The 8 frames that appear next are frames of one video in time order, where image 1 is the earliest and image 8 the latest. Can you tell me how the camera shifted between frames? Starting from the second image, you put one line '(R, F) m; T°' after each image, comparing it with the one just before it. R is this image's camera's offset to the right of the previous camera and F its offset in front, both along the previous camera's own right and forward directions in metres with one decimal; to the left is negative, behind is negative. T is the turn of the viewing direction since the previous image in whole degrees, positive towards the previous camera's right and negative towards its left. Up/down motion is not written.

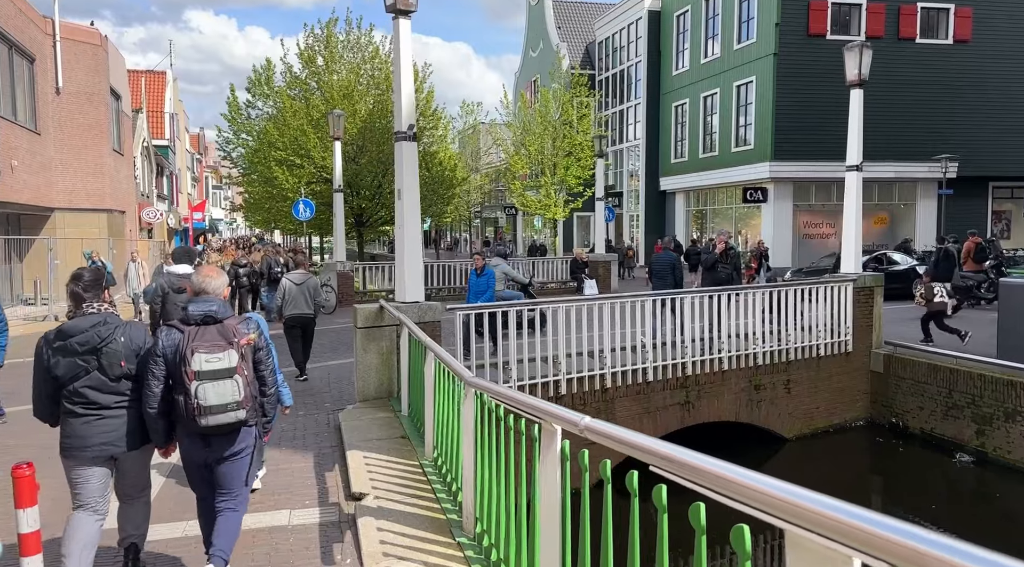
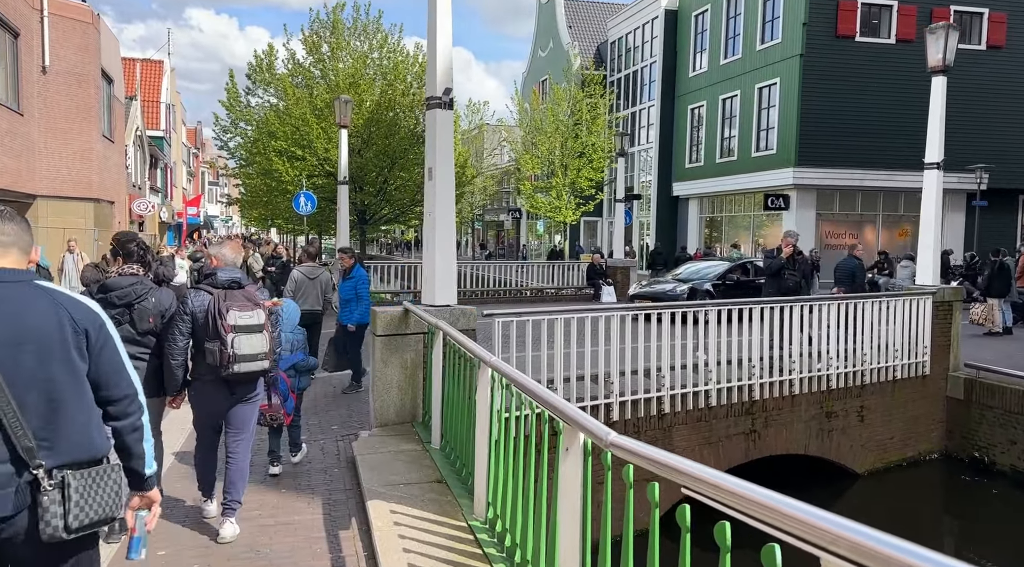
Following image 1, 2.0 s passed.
(-0.5, +1.4) m; 0°
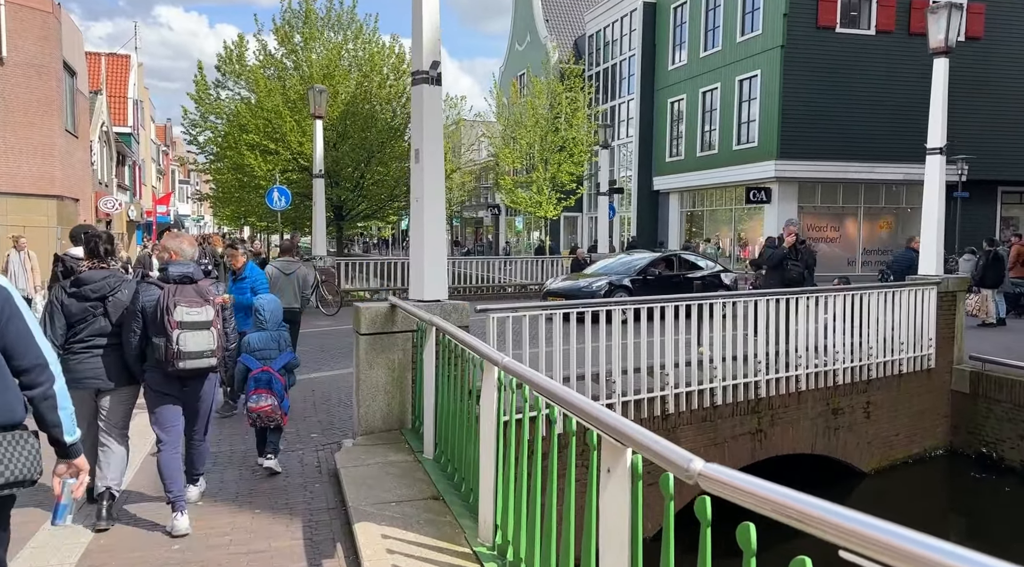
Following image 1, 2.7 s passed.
(-0.2, +0.5) m; +2°
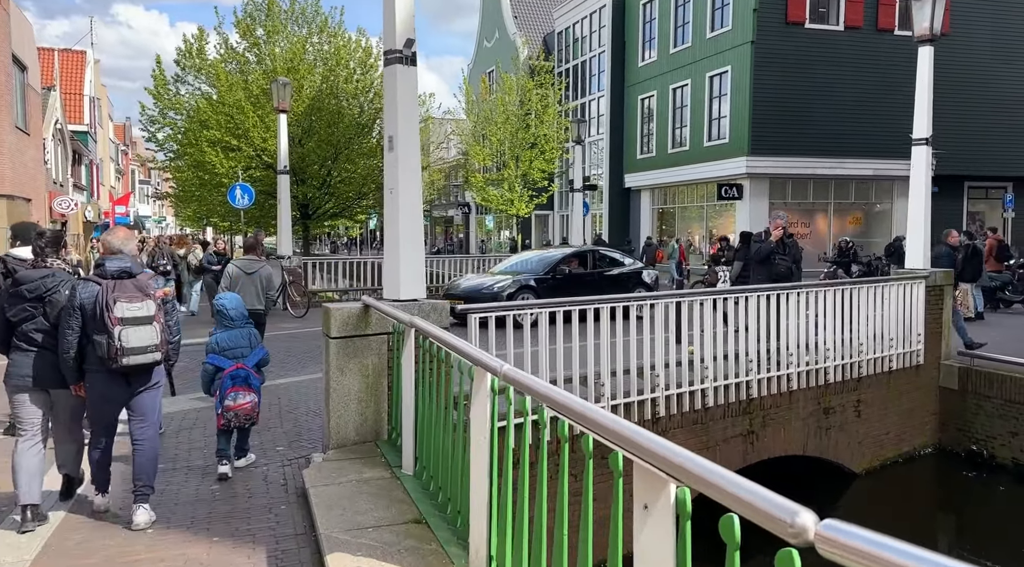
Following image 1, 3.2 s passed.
(-0.1, +0.4) m; +2°
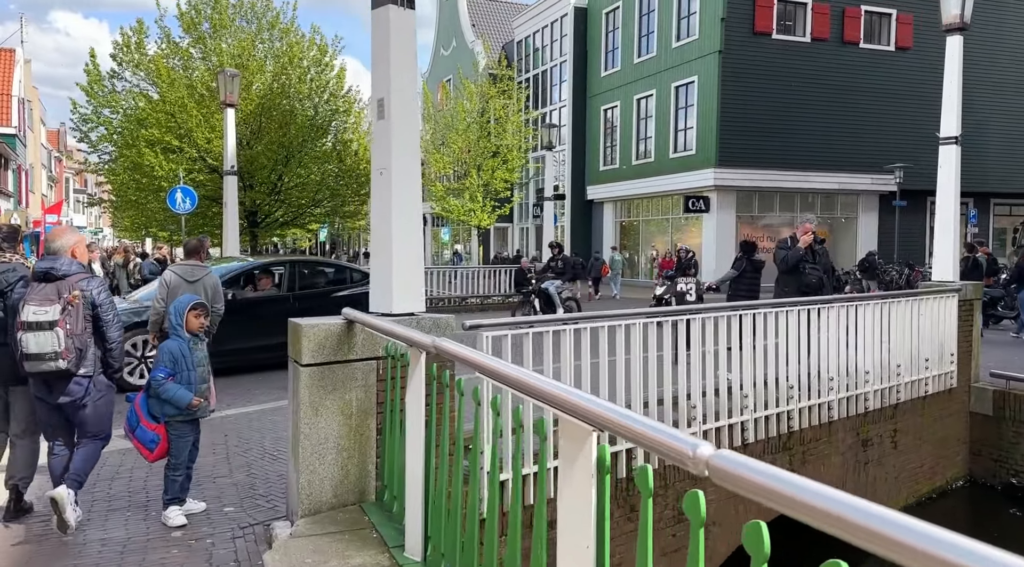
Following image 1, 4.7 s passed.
(-0.4, +1.2) m; +4°
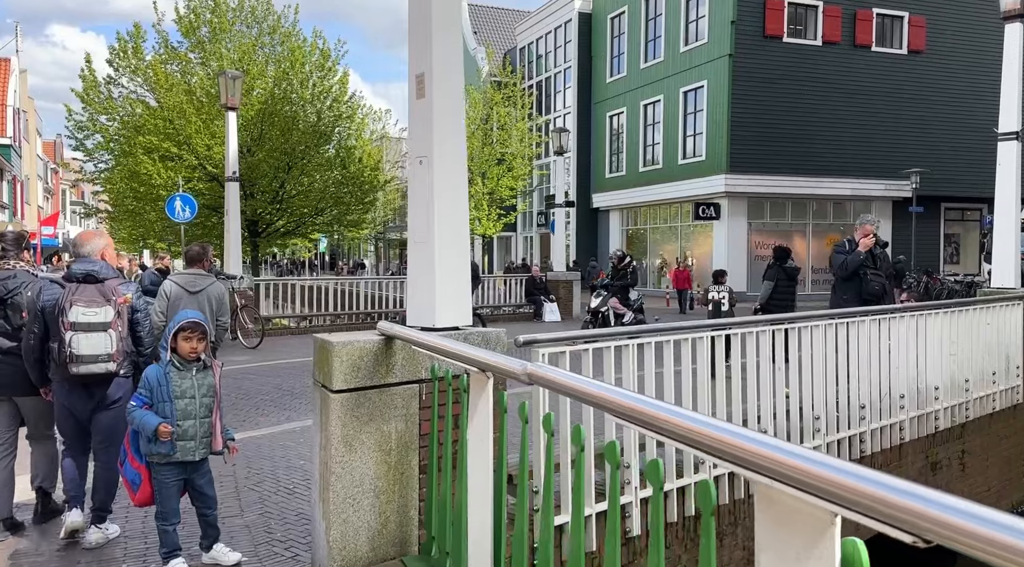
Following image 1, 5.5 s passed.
(-0.3, +0.6) m; 0°
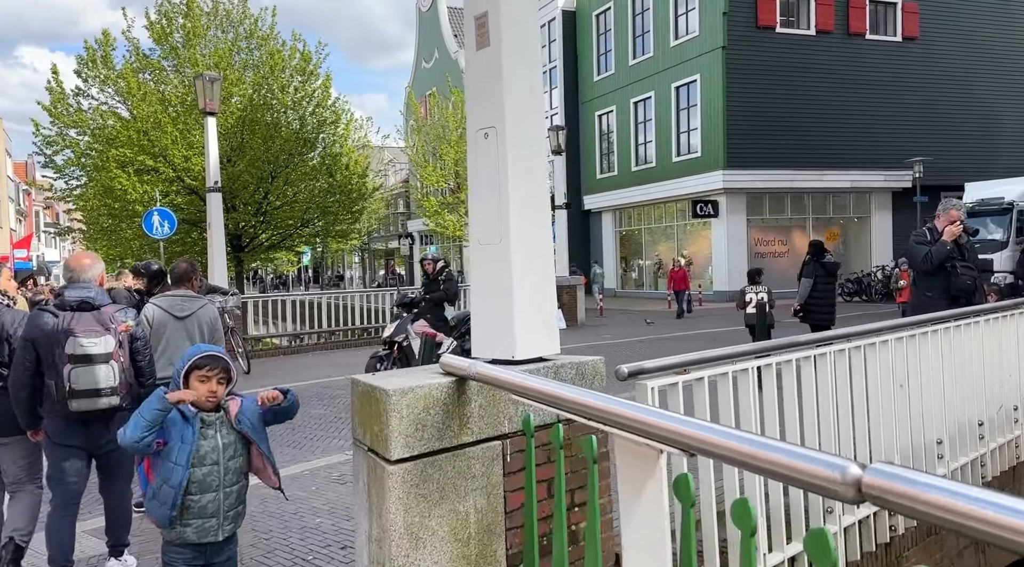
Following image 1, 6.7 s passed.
(-0.4, +0.9) m; +1°
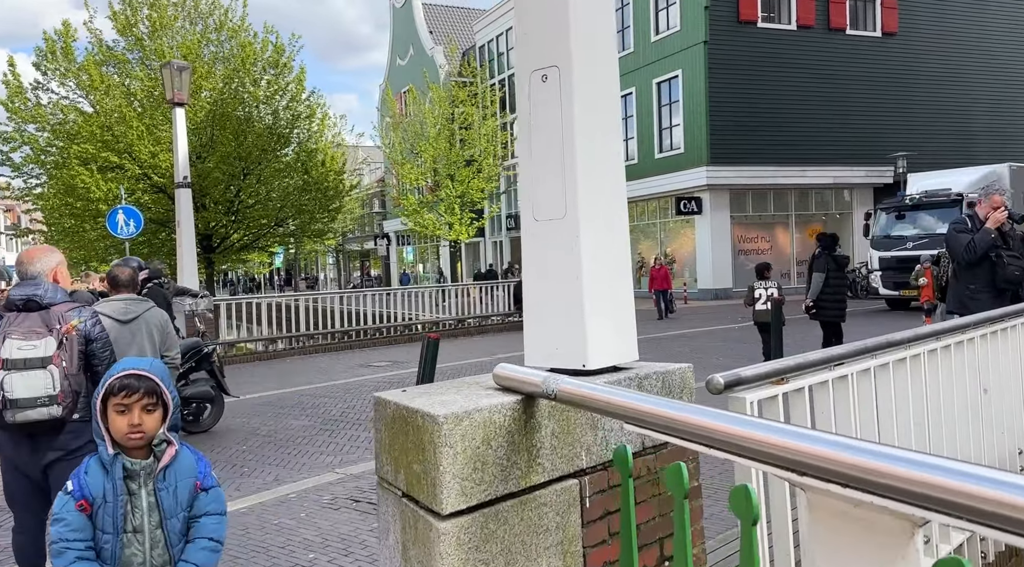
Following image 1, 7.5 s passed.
(-0.3, +0.6) m; +2°
